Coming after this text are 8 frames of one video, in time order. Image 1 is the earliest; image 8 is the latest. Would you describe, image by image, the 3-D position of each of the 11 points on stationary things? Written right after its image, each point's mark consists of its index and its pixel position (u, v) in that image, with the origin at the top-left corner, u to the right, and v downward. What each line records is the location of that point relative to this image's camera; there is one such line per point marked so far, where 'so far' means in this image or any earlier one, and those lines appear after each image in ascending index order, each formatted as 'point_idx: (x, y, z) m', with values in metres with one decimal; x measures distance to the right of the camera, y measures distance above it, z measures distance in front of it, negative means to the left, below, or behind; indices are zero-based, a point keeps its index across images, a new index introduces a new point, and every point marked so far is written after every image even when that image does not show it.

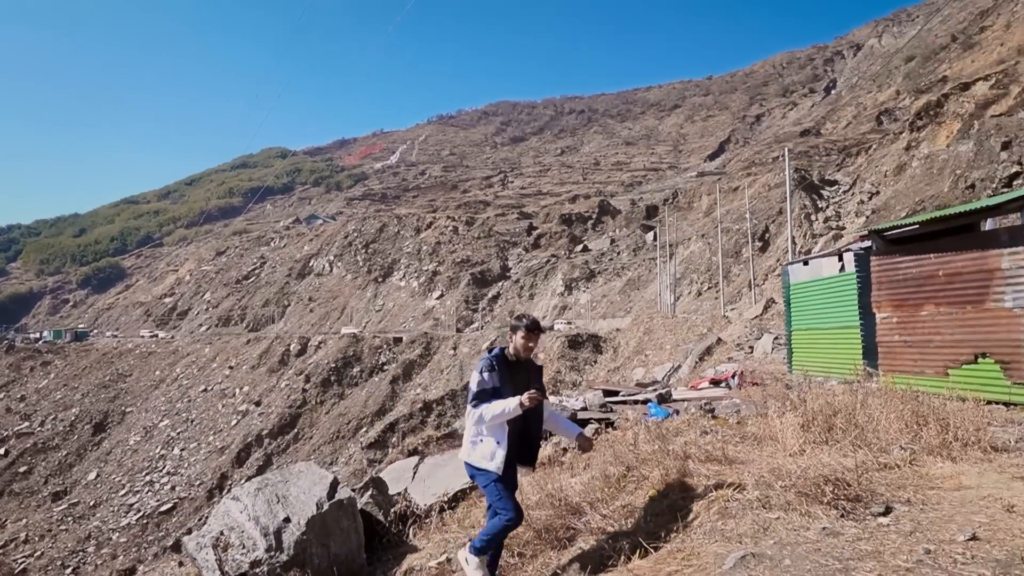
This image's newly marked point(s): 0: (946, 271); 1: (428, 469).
0: (+4.0, +0.2, +7.0) m
1: (-0.7, -1.5, +6.2) m
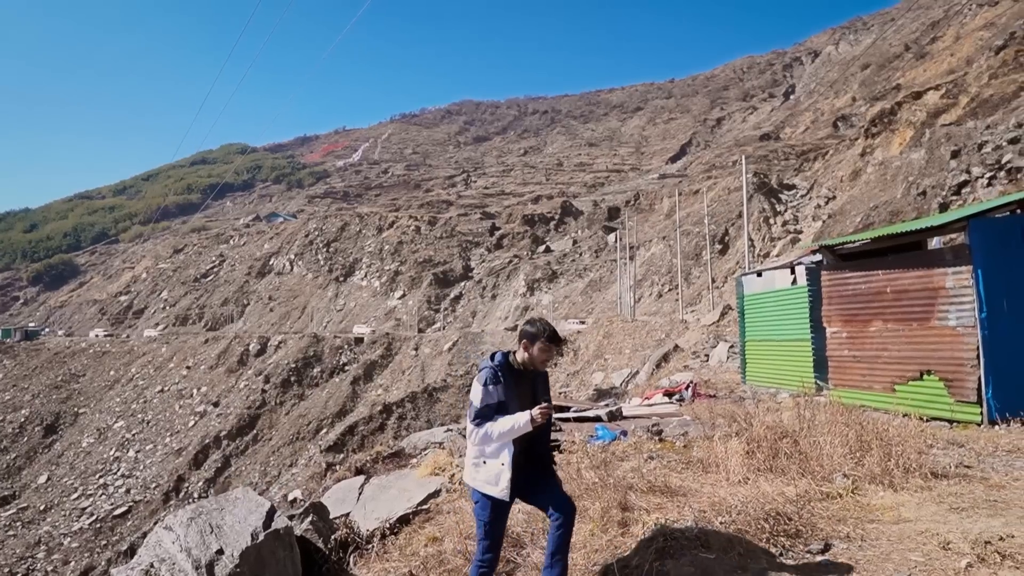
0: (+3.6, 0.0, +7.1) m
1: (-1.1, -1.6, +6.0) m
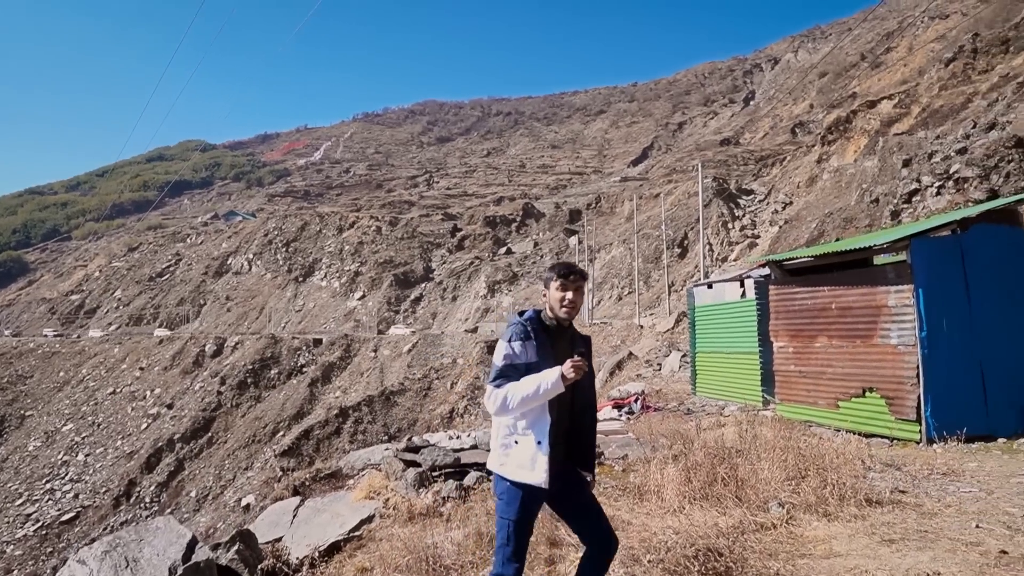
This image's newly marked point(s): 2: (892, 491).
0: (+3.1, -0.1, +7.1) m
1: (-1.6, -1.8, +5.8) m
2: (+2.3, -1.2, +4.5) m
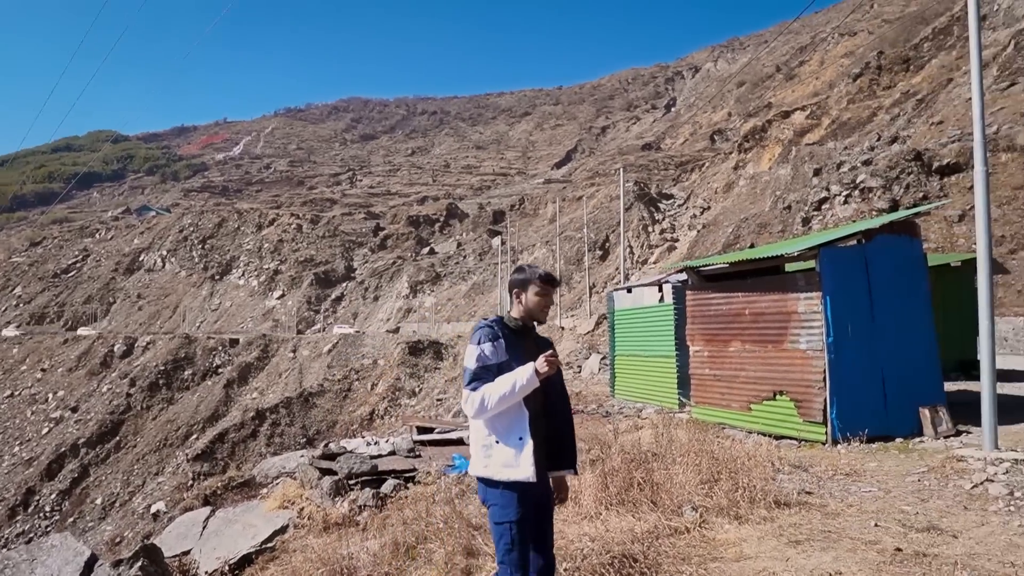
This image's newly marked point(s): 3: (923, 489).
0: (+2.3, -0.2, +7.3) m
1: (-2.2, -1.8, +5.6) m
2: (+1.8, -1.3, +4.7) m
3: (+2.6, -1.3, +4.7) m
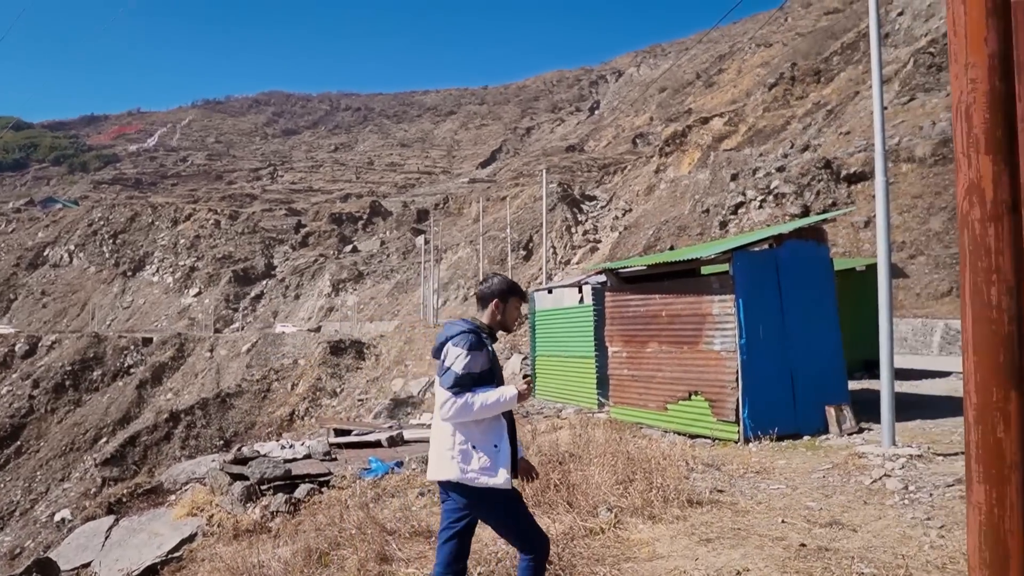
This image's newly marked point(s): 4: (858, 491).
0: (+1.6, -0.2, +7.5) m
1: (-2.8, -1.8, +5.3) m
2: (+1.3, -1.3, +4.8) m
3: (+2.1, -1.3, +4.9) m
4: (+2.2, -1.3, +4.8) m
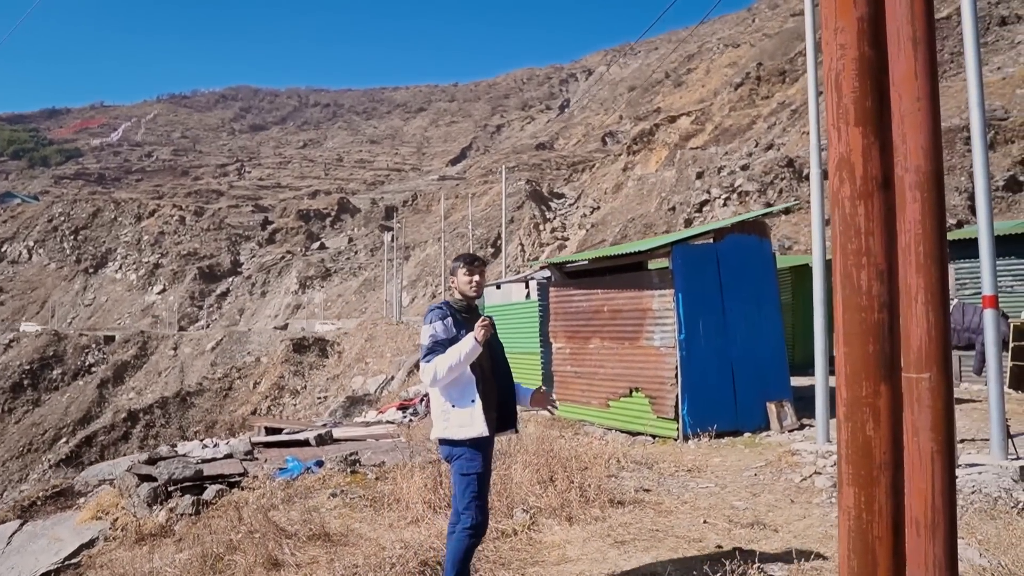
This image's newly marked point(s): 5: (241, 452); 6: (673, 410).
0: (+1.0, -0.2, +7.3) m
1: (-3.3, -1.7, +5.0) m
2: (+0.8, -1.2, +4.6) m
3: (+1.6, -1.3, +4.8) m
4: (+1.7, -1.3, +4.6) m
5: (-2.1, -1.3, +5.8) m
6: (+1.4, -1.1, +6.6) m
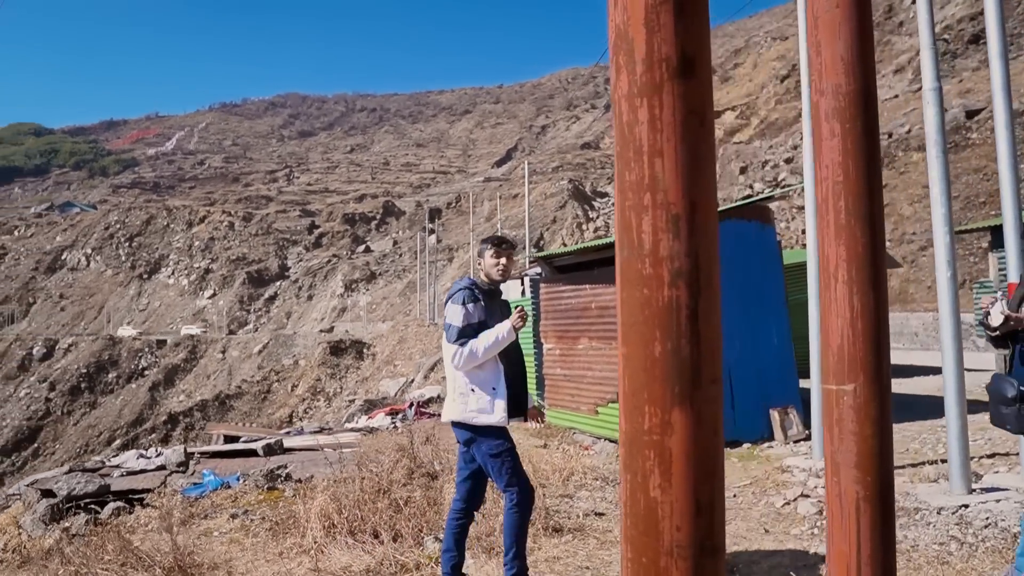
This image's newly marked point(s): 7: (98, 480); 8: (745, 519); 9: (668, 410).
0: (+0.7, -0.1, +6.7) m
1: (-3.6, -1.7, +4.6) m
2: (+0.4, -1.2, +4.0) m
3: (+1.2, -1.2, +4.1) m
4: (+1.3, -1.2, +3.9) m
5: (-2.4, -1.3, +5.3) m
6: (+1.2, -1.0, +5.9) m
7: (-2.6, -1.2, +4.7) m
8: (+1.2, -1.2, +3.9) m
9: (+0.2, -0.2, +0.9) m
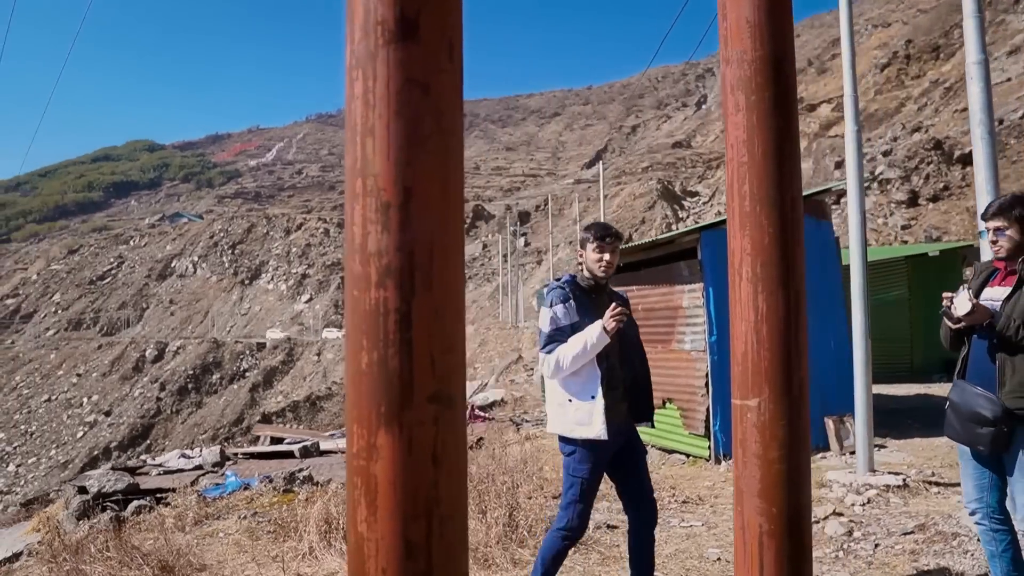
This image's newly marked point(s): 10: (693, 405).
0: (+1.1, -0.1, +6.4) m
1: (-3.5, -1.8, +4.9) m
2: (+0.4, -1.2, +3.8) m
3: (+1.3, -1.2, +3.8) m
4: (+1.4, -1.2, +3.6) m
5: (-2.2, -1.3, +5.4) m
6: (+1.4, -1.0, +5.6) m
7: (-2.4, -1.2, +4.9) m
8: (+1.2, -1.2, +3.6) m
9: (-0.1, -0.2, +0.8) m
10: (+1.4, -0.9, +5.7) m
